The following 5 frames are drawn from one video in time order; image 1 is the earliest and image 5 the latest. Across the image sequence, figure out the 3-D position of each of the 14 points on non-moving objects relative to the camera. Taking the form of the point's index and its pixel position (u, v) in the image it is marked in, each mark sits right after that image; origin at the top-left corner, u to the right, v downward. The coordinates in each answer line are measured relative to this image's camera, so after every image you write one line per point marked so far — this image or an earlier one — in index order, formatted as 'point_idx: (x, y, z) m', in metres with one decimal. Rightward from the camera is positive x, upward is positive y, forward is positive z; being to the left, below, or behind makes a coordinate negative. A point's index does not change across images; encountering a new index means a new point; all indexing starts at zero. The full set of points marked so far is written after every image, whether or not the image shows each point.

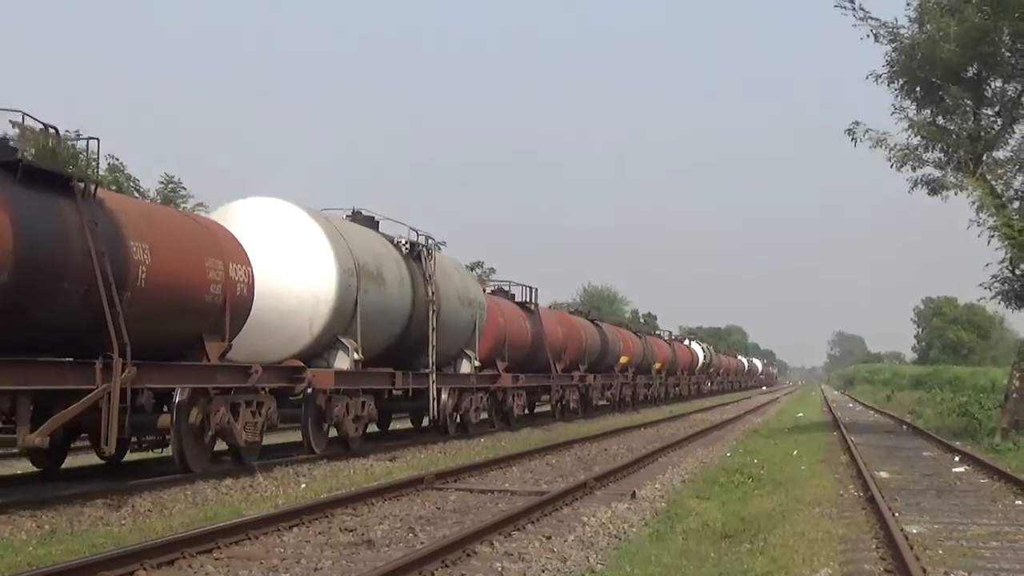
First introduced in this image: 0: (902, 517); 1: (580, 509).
0: (+4.5, -2.6, +12.3) m
1: (+0.8, -2.5, +12.3) m
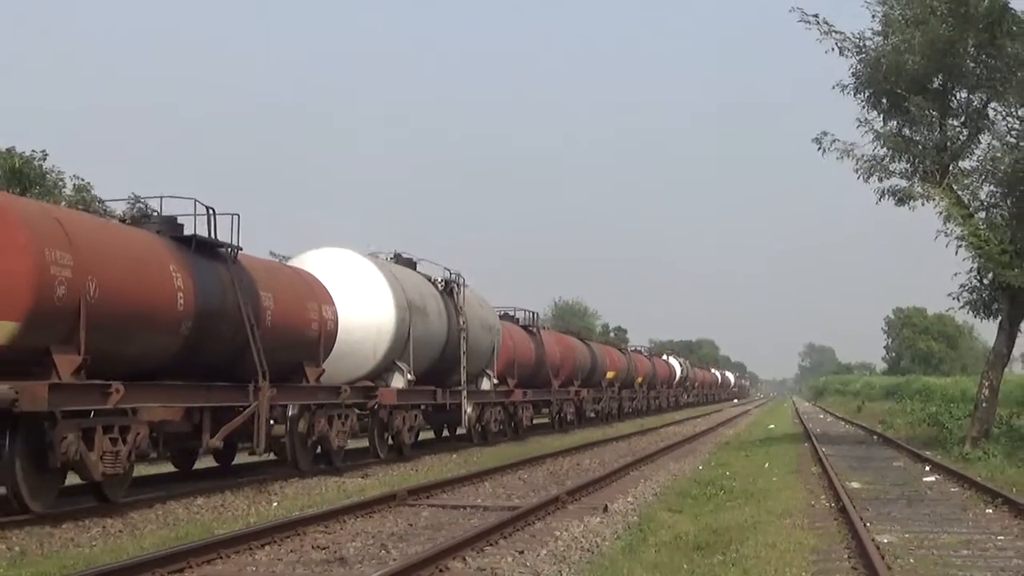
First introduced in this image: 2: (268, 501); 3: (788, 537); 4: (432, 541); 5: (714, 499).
0: (+4.2, -2.8, +12.3) m
1: (+0.5, -2.7, +12.3) m
2: (-2.9, -2.5, +12.5) m
3: (+3.1, -2.8, +12.0) m
4: (-0.9, -2.8, +11.8) m
5: (+2.5, -2.6, +13.3) m
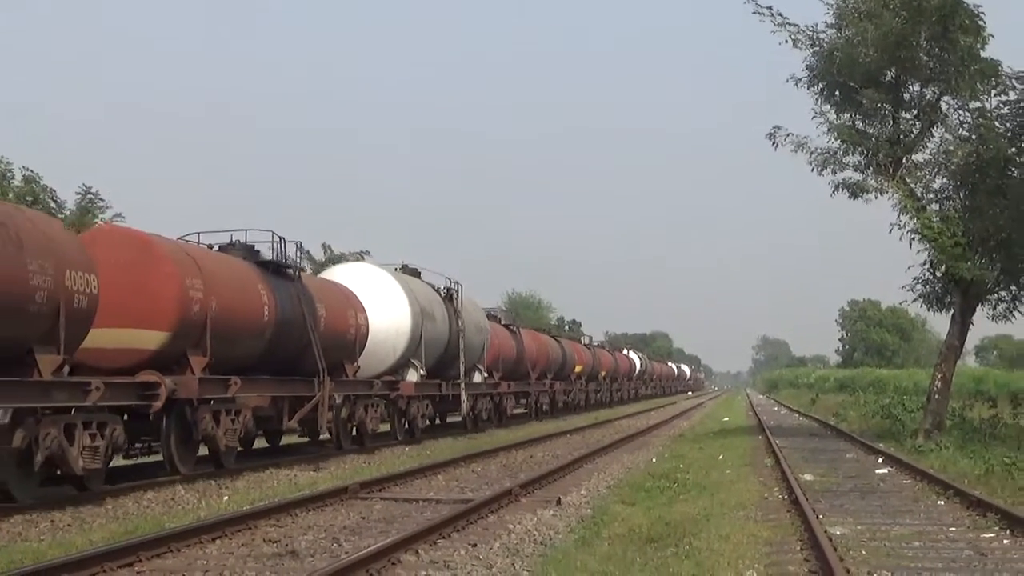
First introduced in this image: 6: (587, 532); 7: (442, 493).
0: (+3.6, -2.7, +12.4) m
1: (-0.1, -2.6, +12.3) m
2: (-3.4, -2.4, +12.4) m
3: (+2.6, -2.7, +12.0) m
4: (-1.4, -2.7, +11.7) m
5: (+1.9, -2.5, +13.3) m
6: (+0.8, -2.7, +12.0) m
7: (-0.9, -2.5, +13.1) m
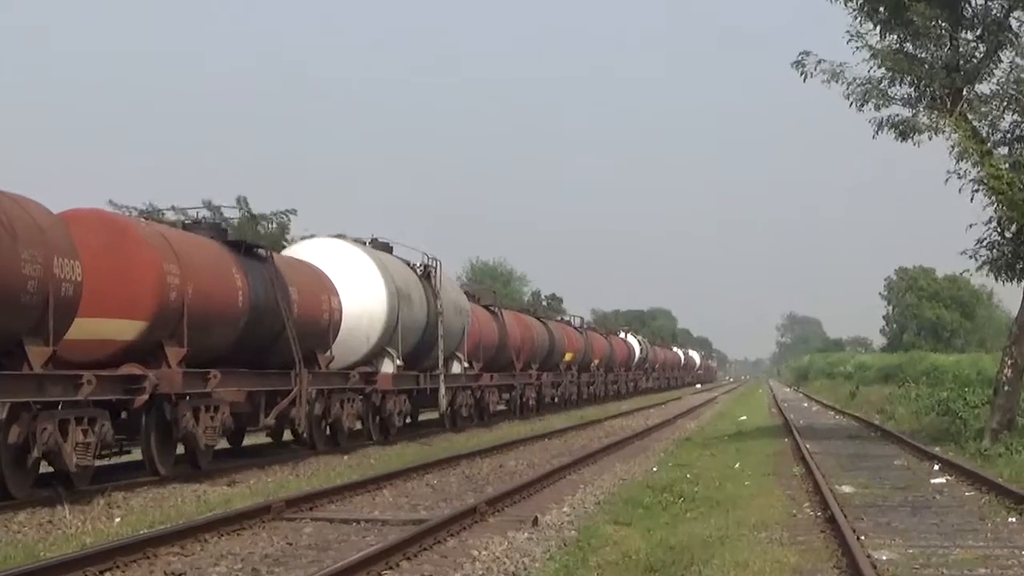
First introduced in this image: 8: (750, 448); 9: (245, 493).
0: (+3.3, -2.3, +9.9) m
1: (-0.4, -2.3, +9.9) m
2: (-3.8, -2.2, +10.1) m
3: (+2.2, -2.4, +9.6) m
4: (-1.7, -2.4, +9.3) m
5: (+1.6, -2.2, +10.9) m
6: (+0.5, -2.4, +9.6) m
7: (-1.2, -2.2, +10.7) m
8: (+4.1, -2.6, +18.3) m
9: (-2.8, -2.2, +12.1) m
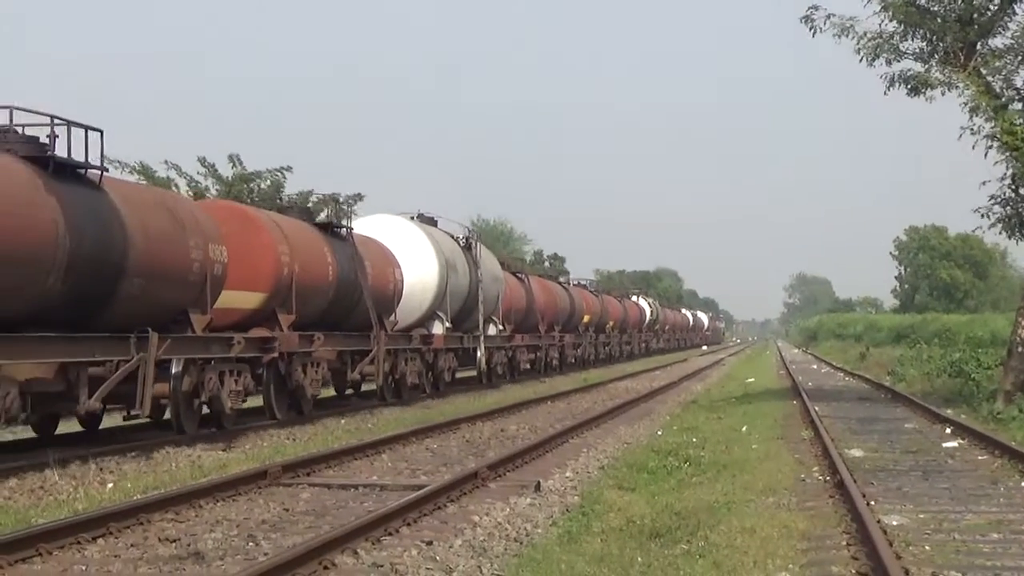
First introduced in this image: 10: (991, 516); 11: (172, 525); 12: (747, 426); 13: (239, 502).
0: (+3.3, -2.0, +9.7) m
1: (-0.4, -2.0, +9.7) m
2: (-3.7, -1.8, +9.9) m
3: (+2.3, -2.0, +9.4) m
4: (-1.7, -2.1, +9.1) m
5: (+1.7, -1.8, +10.7) m
6: (+0.5, -2.1, +9.3) m
7: (-1.1, -1.8, +10.5) m
8: (+4.2, -2.2, +18.1) m
9: (-2.8, -1.8, +11.9) m
10: (+4.2, -2.0, +9.4) m
11: (-2.9, -2.0, +9.0) m
12: (+3.4, -2.0, +15.3) m
13: (-2.4, -1.9, +9.7) m
